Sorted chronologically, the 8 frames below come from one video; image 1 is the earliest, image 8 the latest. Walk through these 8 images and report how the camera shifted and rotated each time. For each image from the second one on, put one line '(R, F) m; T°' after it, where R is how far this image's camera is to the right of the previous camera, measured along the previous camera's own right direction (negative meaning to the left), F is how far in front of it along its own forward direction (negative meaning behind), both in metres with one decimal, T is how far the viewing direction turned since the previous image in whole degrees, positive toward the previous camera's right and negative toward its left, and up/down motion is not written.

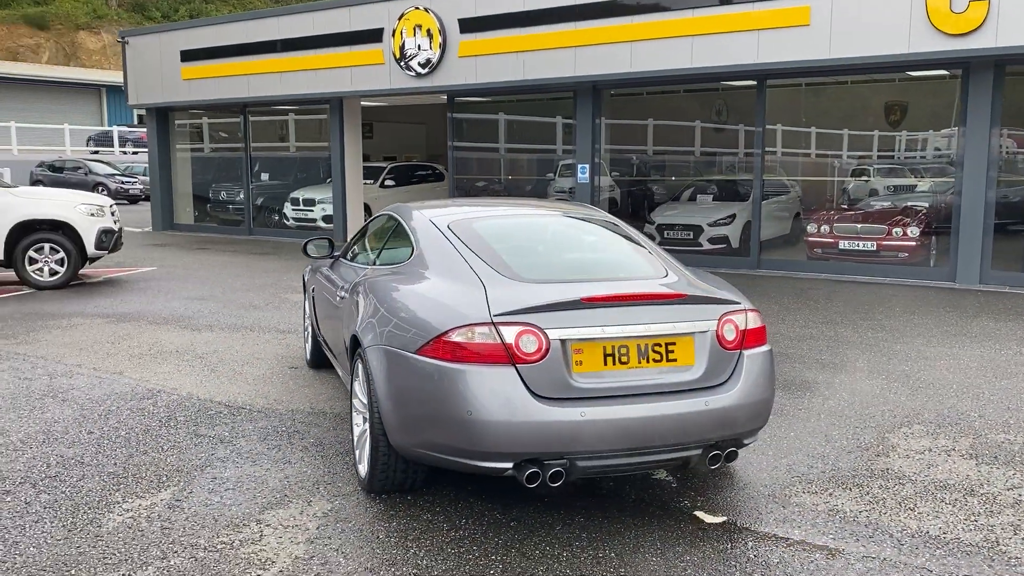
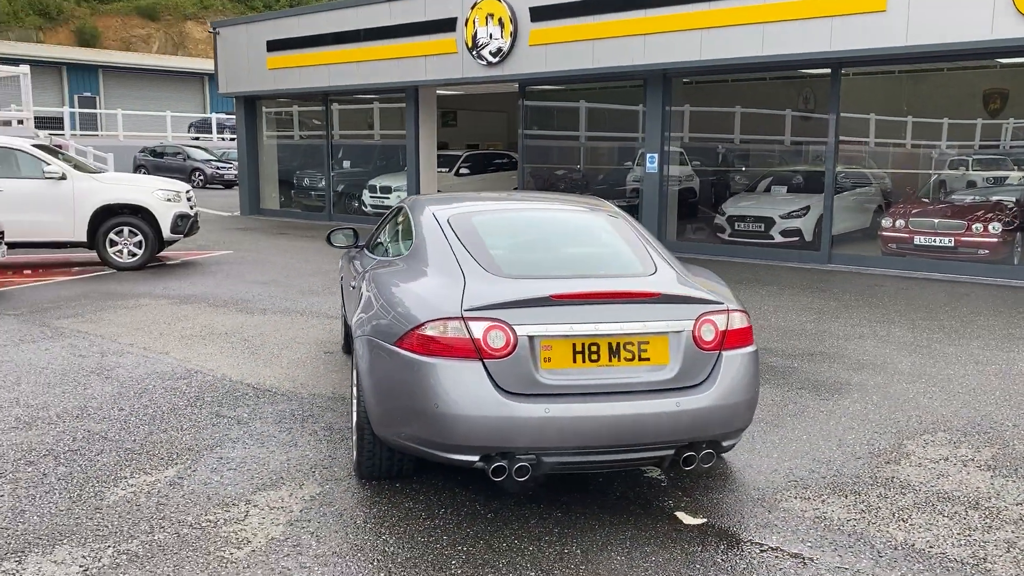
(+0.4, 0.0) m; -6°
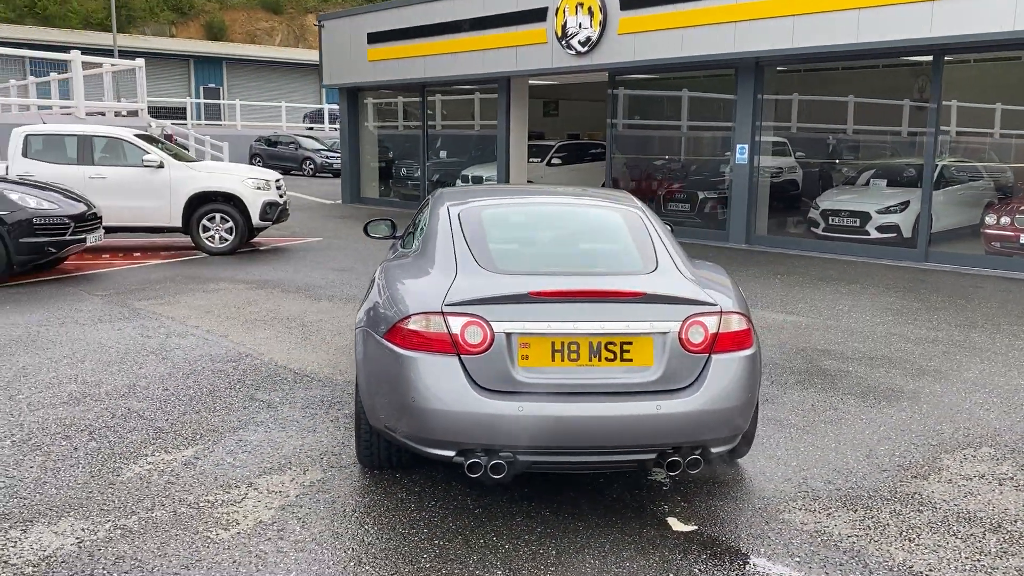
(+0.5, +0.1) m; -7°
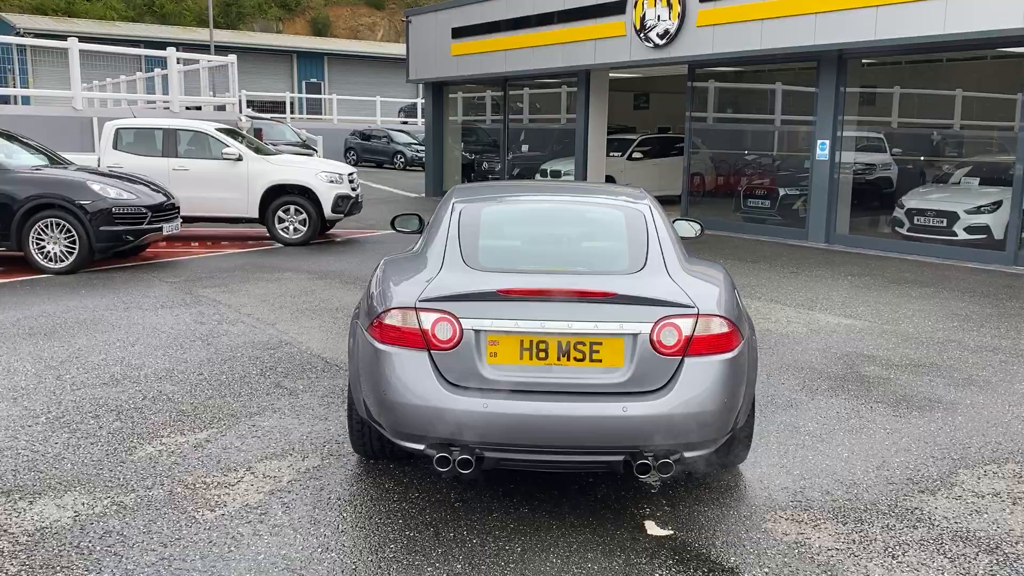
(+0.5, 0.0) m; -6°
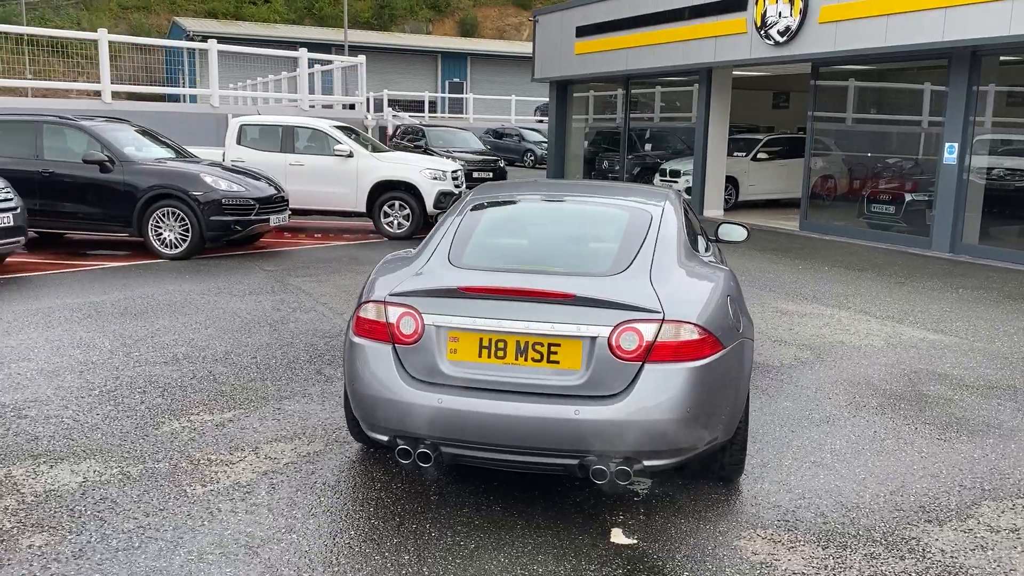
(+0.7, 0.0) m; -9°
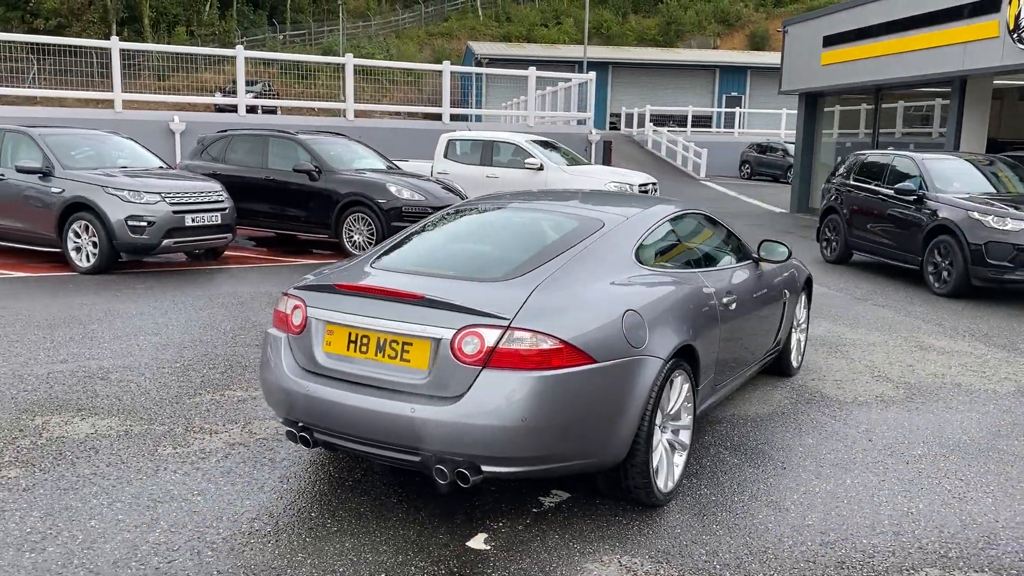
(+1.6, +0.2) m; -19°
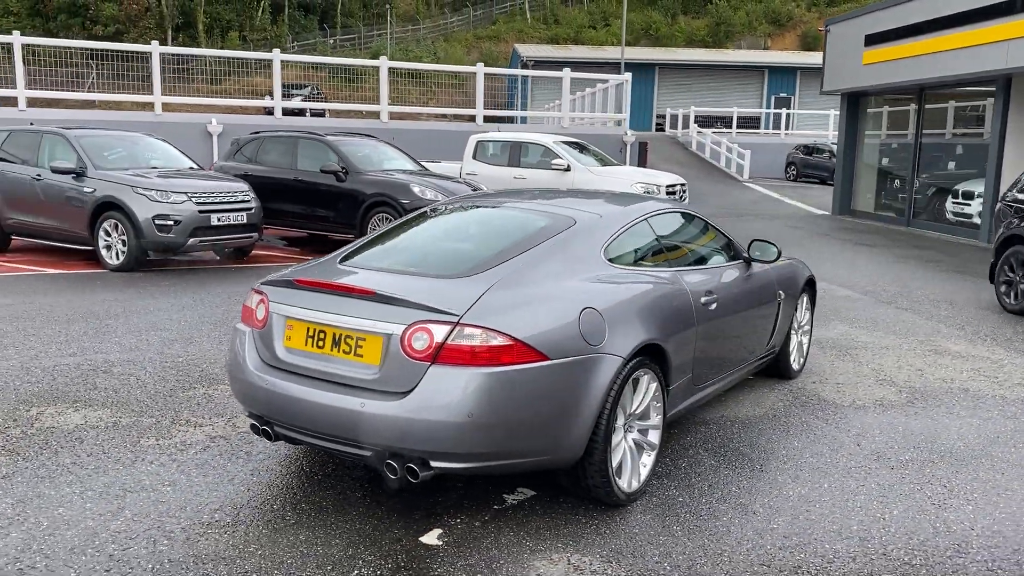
(+0.4, 0.0) m; -3°
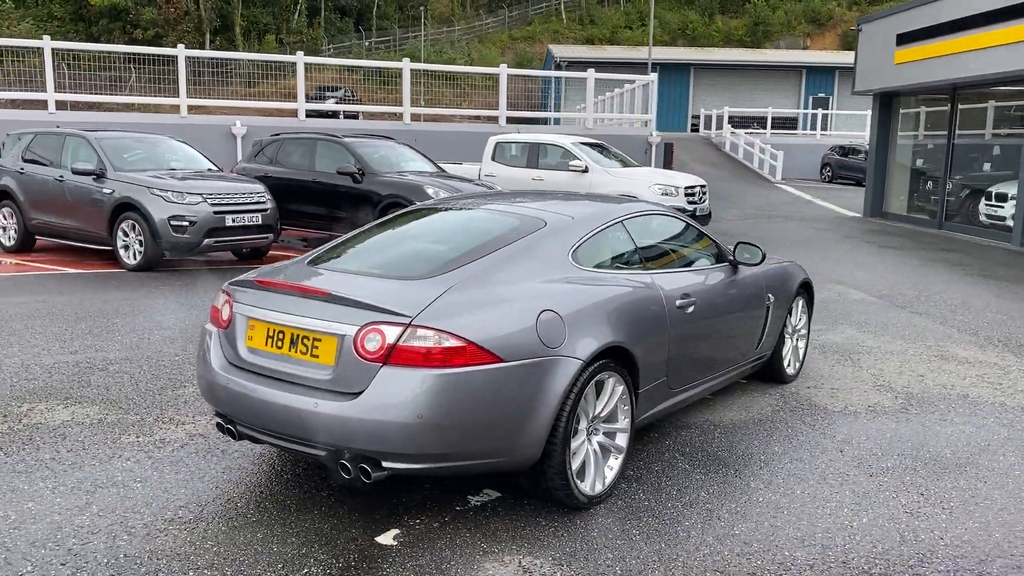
(+0.3, 0.0) m; -2°
